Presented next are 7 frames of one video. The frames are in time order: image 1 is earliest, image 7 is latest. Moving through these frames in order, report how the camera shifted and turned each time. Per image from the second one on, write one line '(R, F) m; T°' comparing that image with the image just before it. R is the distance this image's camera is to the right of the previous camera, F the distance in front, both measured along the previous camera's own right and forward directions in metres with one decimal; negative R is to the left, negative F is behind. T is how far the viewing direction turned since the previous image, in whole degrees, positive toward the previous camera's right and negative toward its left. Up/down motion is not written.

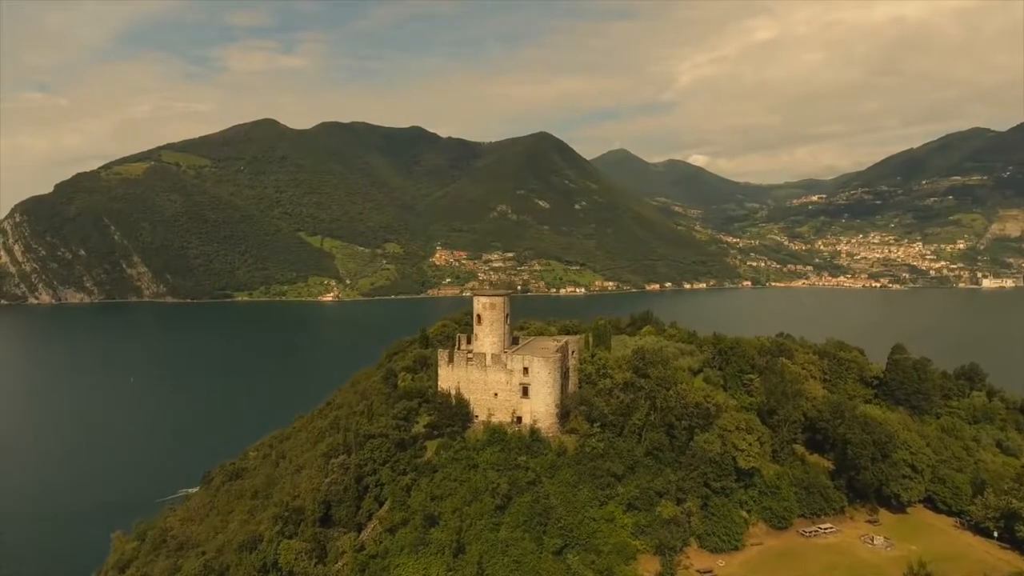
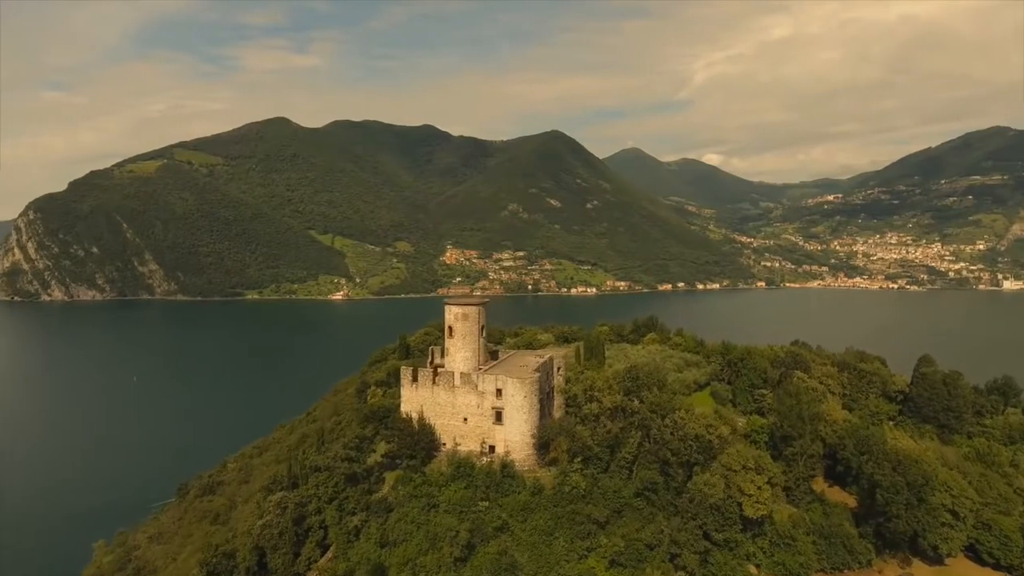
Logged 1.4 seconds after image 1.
(+1.1, +2.7) m; -1°
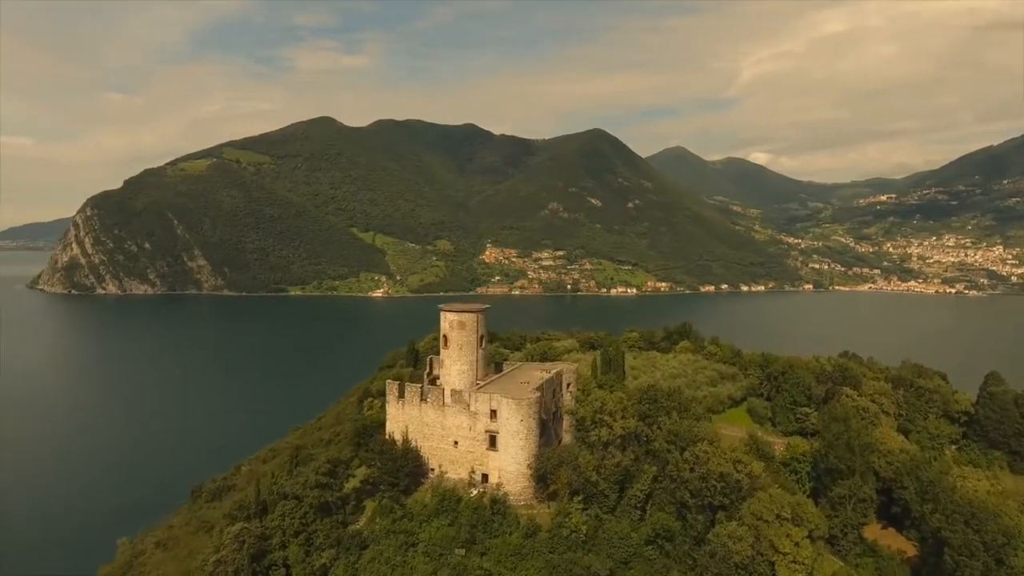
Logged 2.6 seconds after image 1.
(+1.0, +2.2) m; -4°
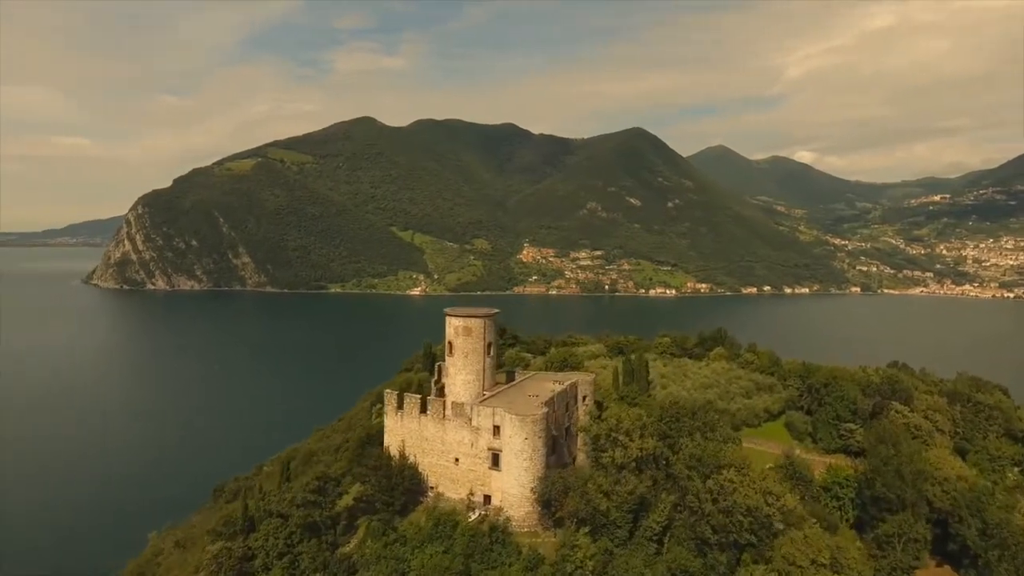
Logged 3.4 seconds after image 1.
(+0.6, +1.3) m; -3°
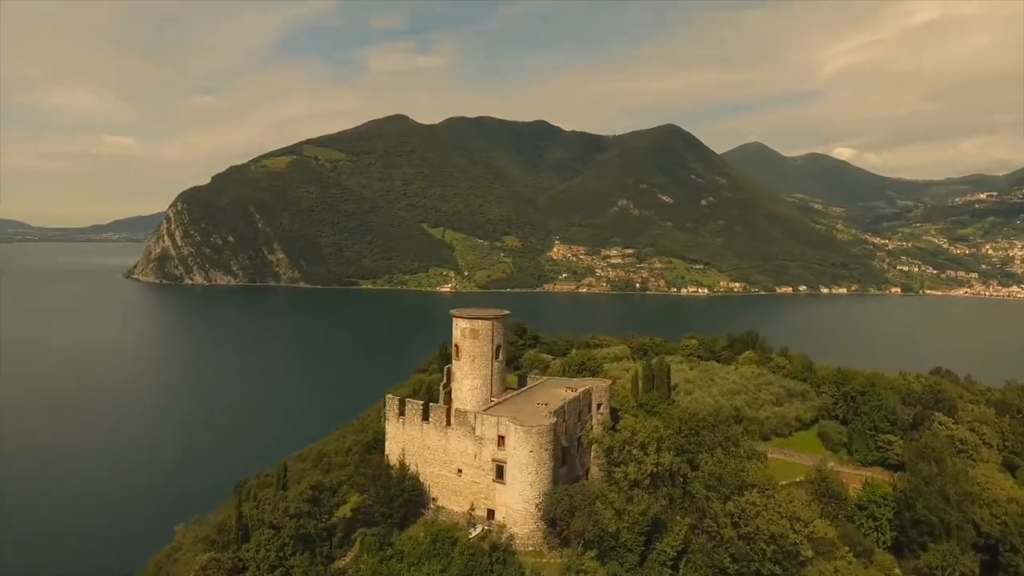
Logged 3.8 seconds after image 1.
(+0.5, +0.9) m; -3°
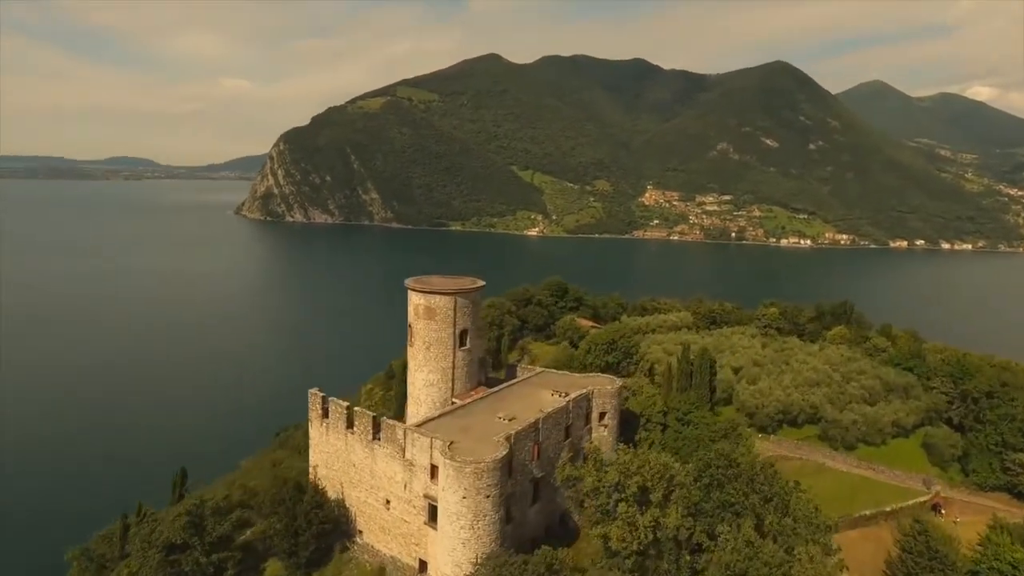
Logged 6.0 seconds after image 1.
(+2.0, +4.2) m; -8°
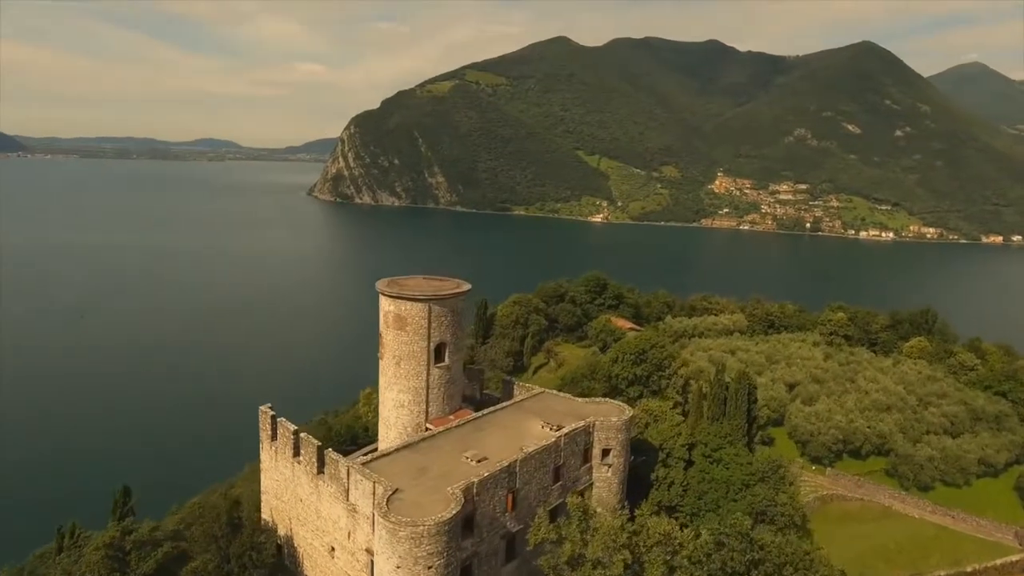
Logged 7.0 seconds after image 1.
(+1.1, +1.9) m; -6°
